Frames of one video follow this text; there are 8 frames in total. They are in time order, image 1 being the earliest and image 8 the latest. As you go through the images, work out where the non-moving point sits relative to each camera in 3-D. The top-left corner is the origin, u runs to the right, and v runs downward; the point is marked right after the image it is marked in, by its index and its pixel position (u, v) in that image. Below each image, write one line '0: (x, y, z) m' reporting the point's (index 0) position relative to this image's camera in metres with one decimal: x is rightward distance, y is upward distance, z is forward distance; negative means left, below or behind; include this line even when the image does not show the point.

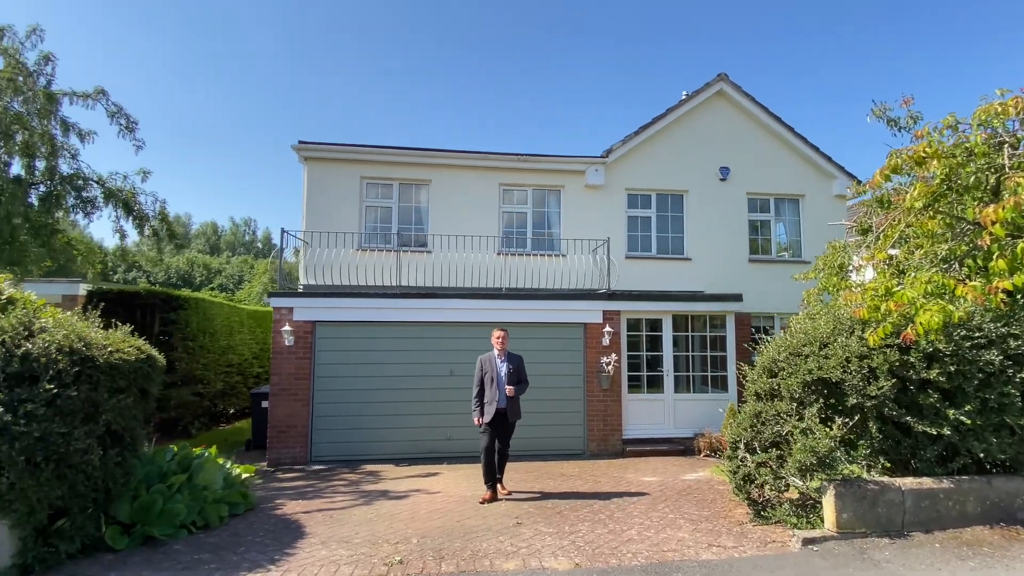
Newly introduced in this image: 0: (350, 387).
0: (-2.6, -1.5, +9.0) m
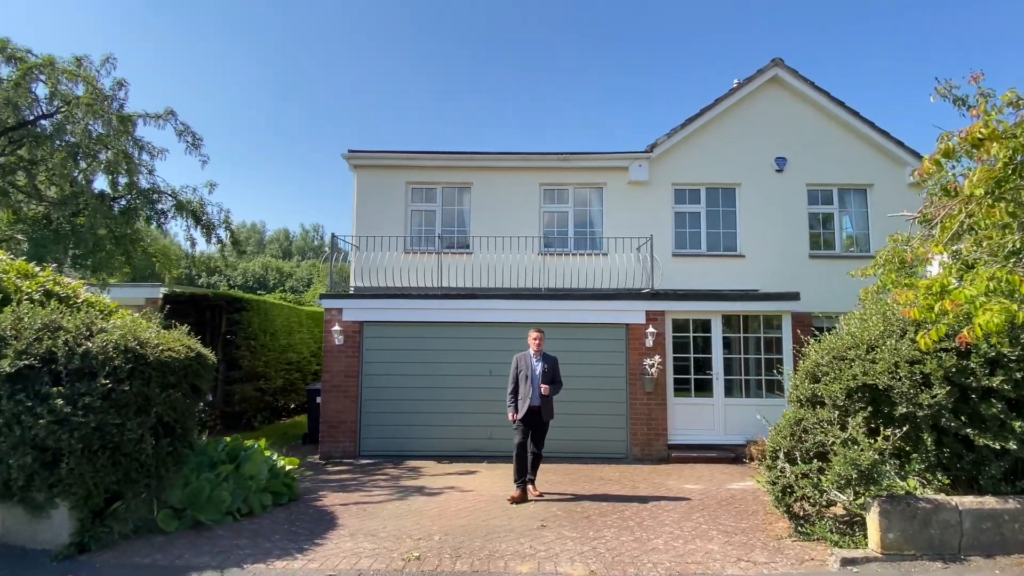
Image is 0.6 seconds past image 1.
0: (-2.0, -1.5, +9.3) m
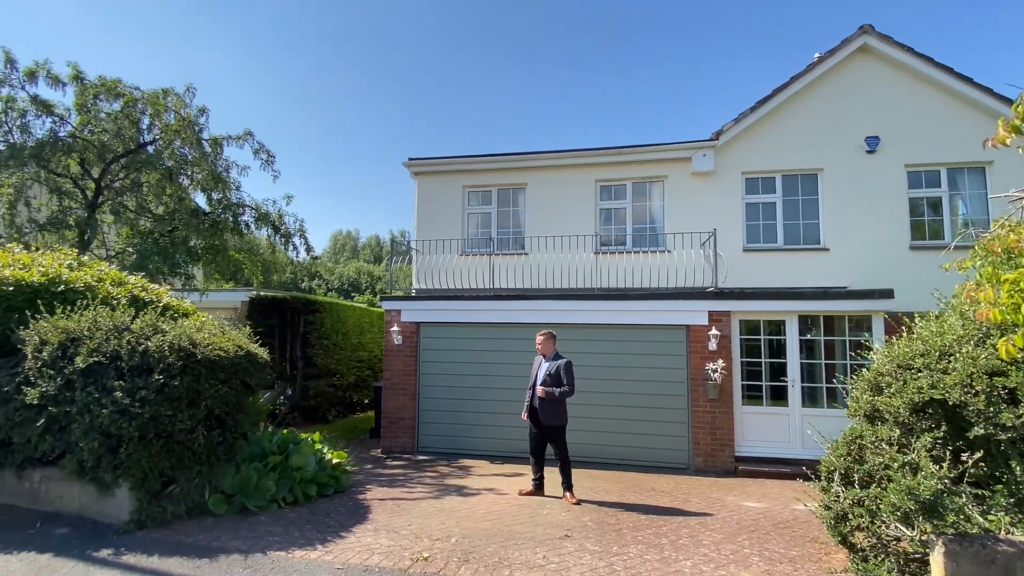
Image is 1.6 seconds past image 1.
0: (-1.0, -1.5, +9.5) m
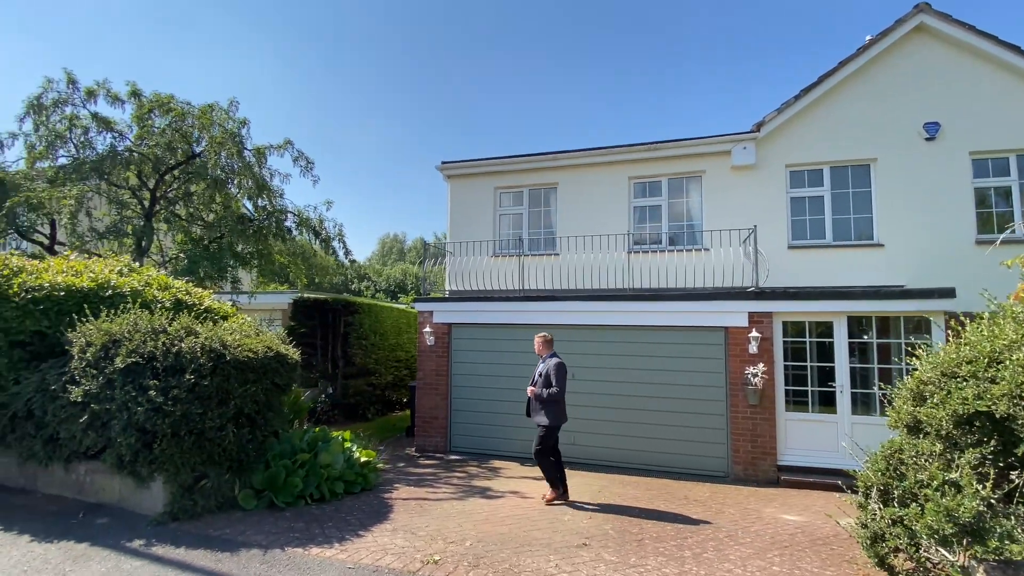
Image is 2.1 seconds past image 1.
0: (-0.5, -1.5, +9.5) m
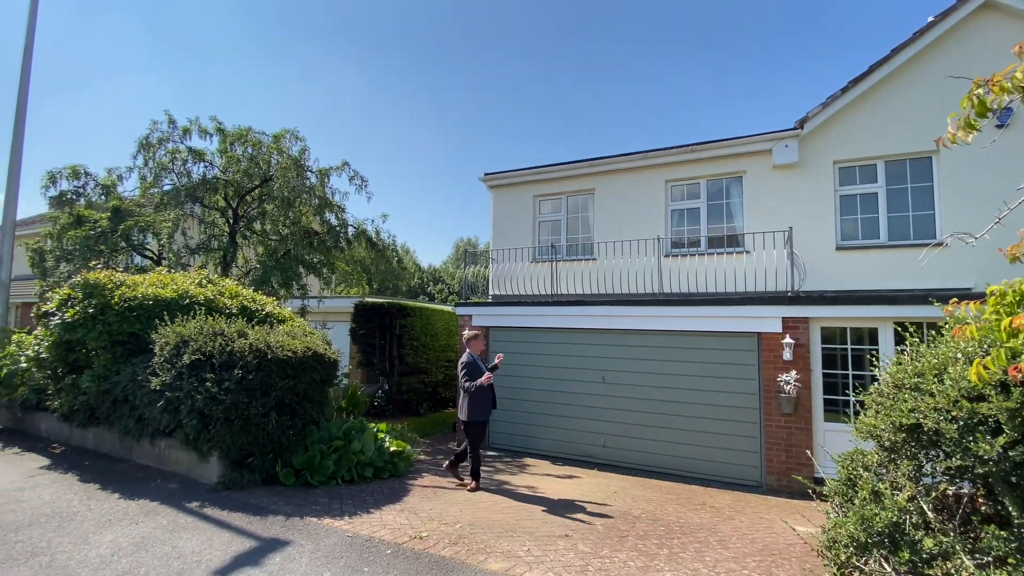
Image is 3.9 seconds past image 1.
0: (+0.2, -1.6, +9.9) m
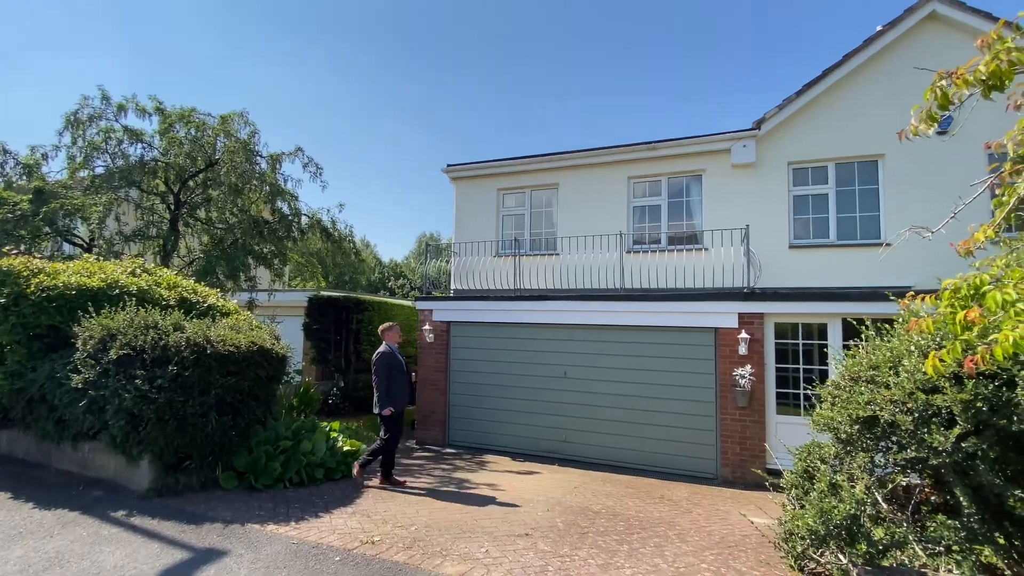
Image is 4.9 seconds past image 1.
0: (-0.5, -1.5, +9.8) m
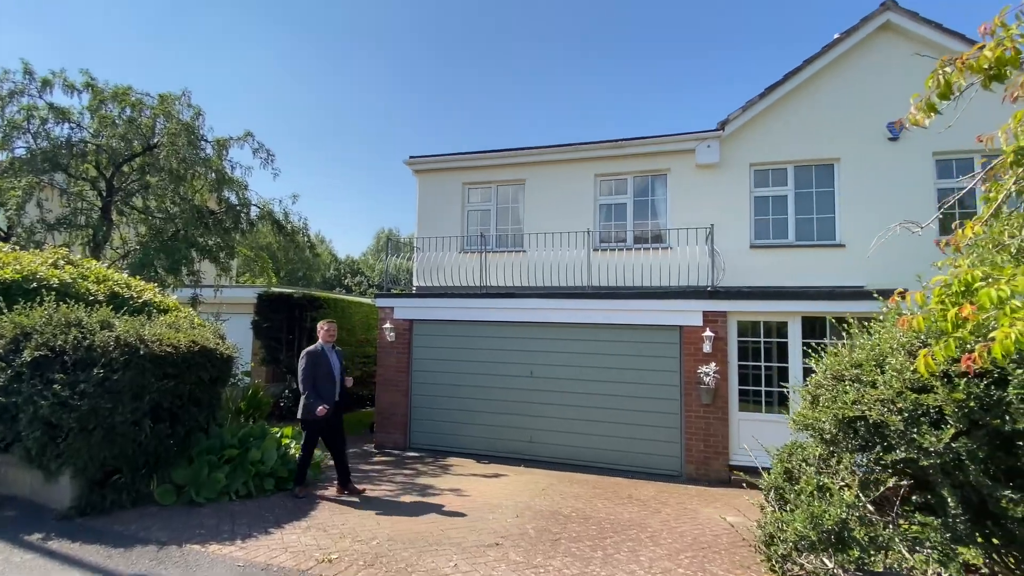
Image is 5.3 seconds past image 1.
0: (-1.1, -1.5, +9.5) m
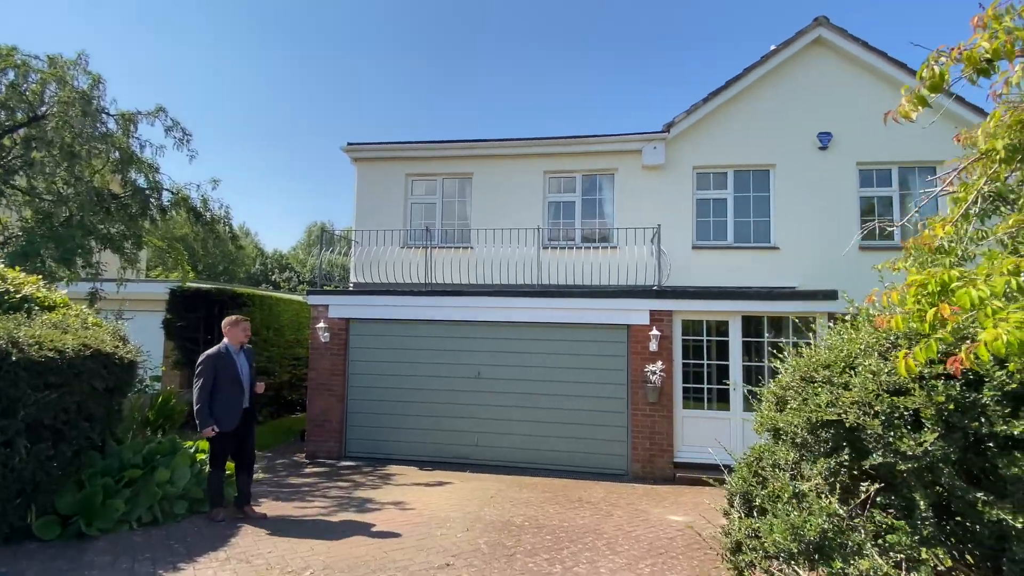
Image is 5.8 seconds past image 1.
0: (-2.0, -1.4, +9.0) m
